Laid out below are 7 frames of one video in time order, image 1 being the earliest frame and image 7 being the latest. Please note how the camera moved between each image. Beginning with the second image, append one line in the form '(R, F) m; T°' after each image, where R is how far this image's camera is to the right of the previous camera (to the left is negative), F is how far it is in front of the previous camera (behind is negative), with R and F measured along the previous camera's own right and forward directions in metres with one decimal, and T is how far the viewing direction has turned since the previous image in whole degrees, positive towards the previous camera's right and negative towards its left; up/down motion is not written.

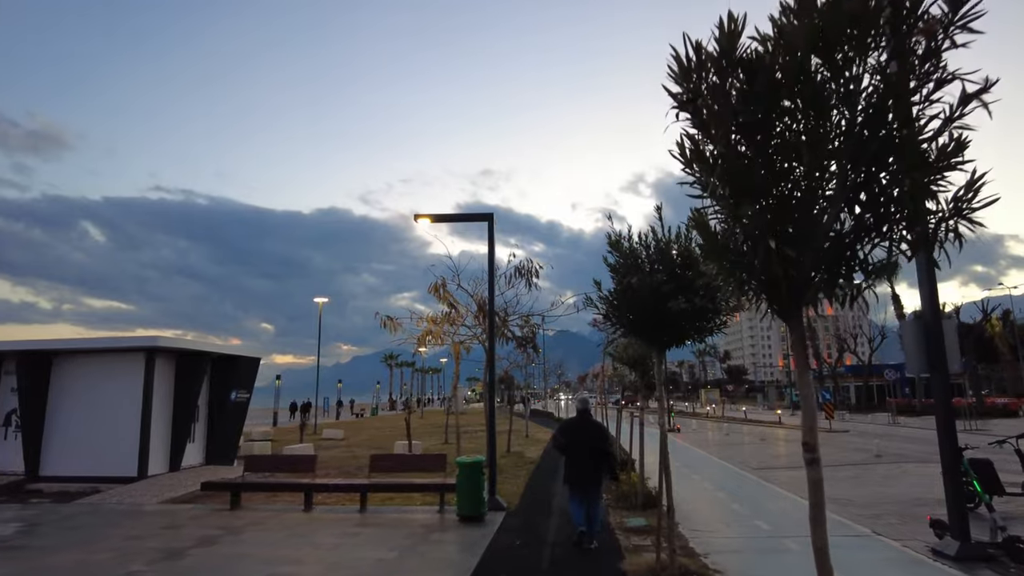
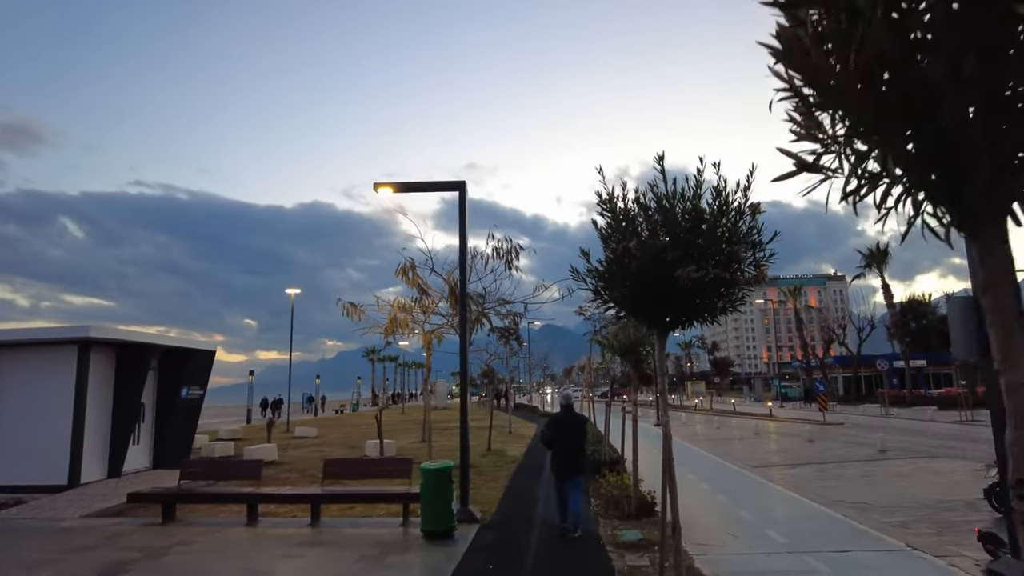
(+0.2, +1.4) m; +1°
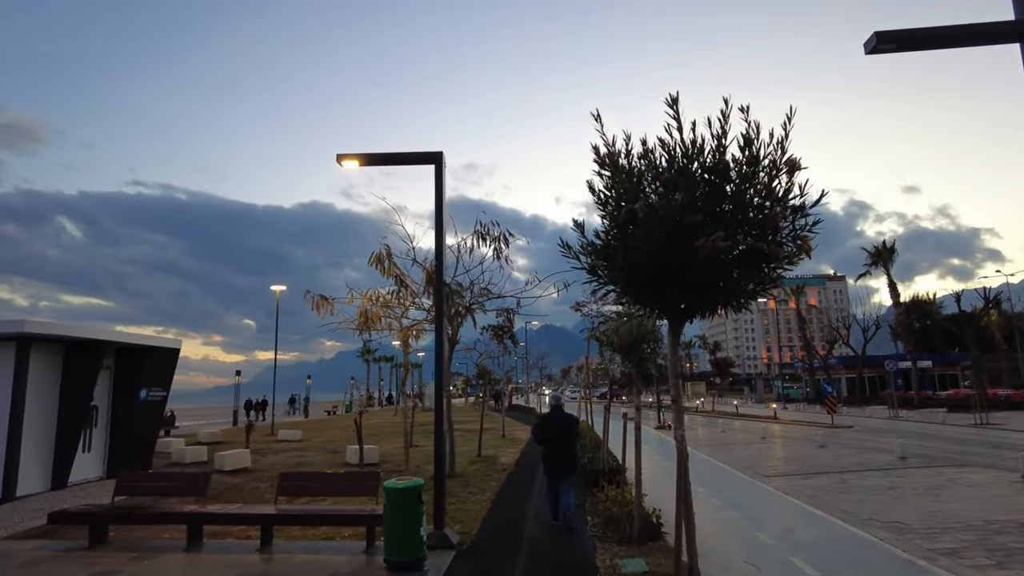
(+0.2, +1.3) m; 0°
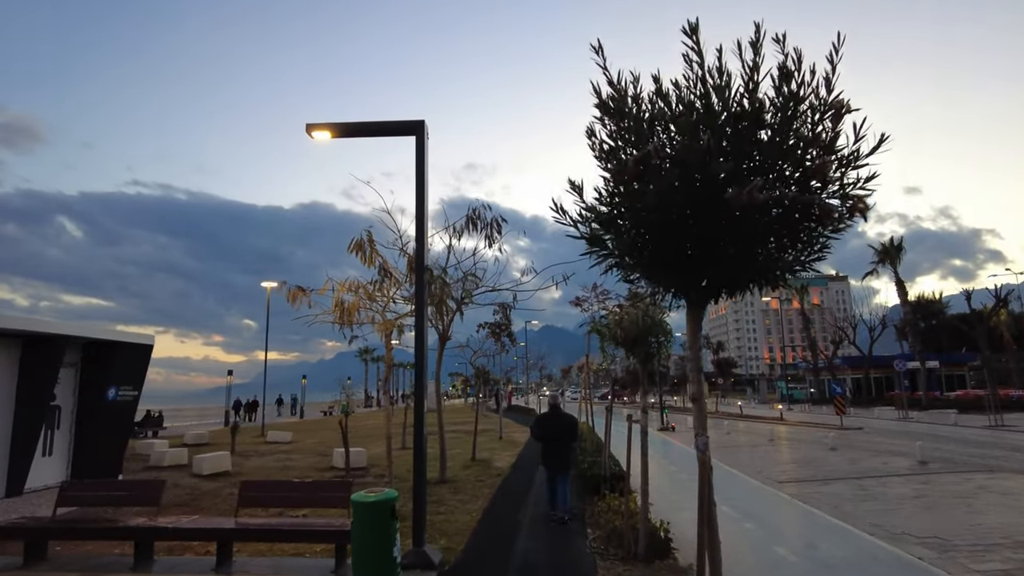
(+0.1, +1.0) m; 0°
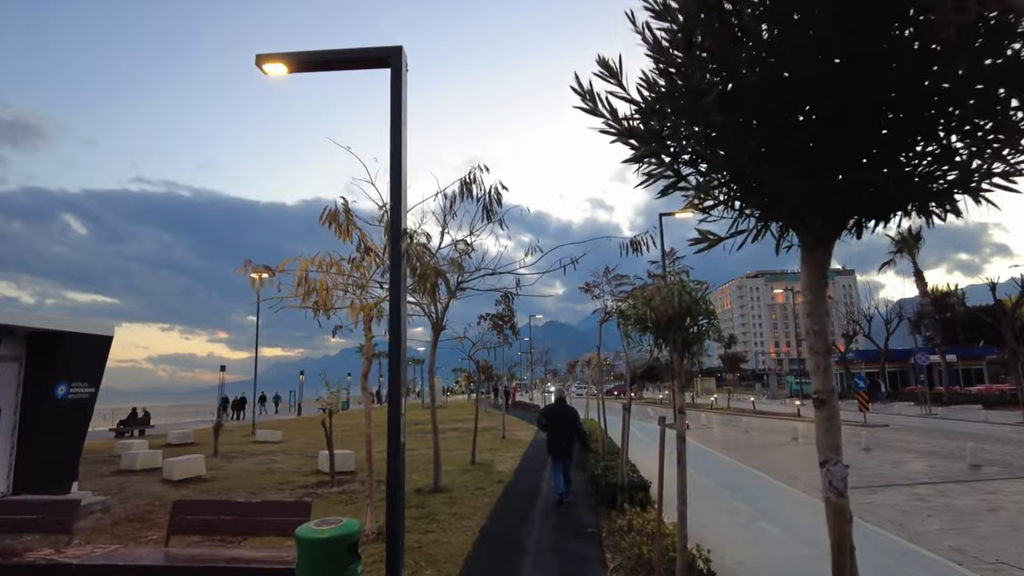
(0.0, +1.6) m; 0°
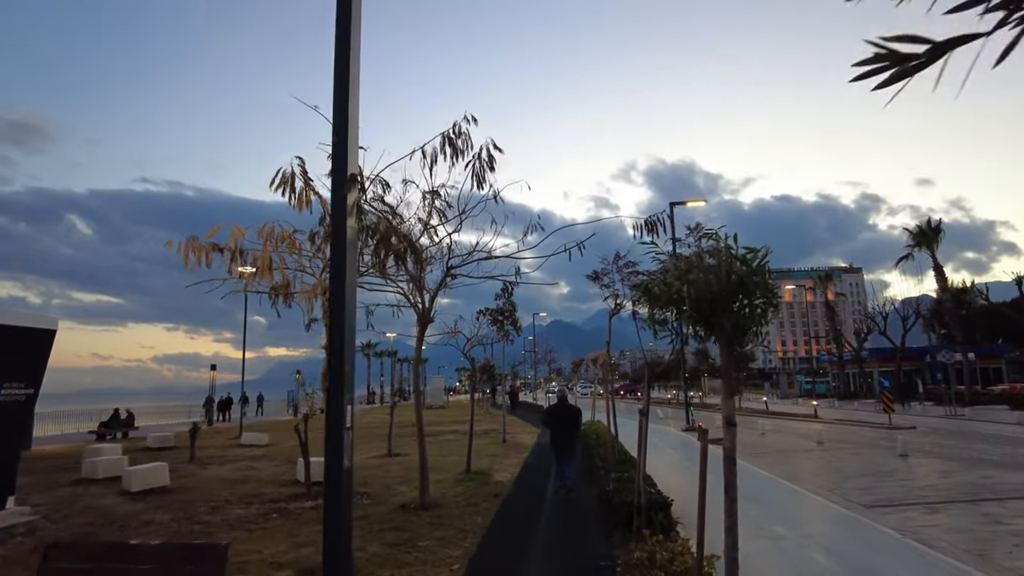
(+0.1, +1.6) m; 0°
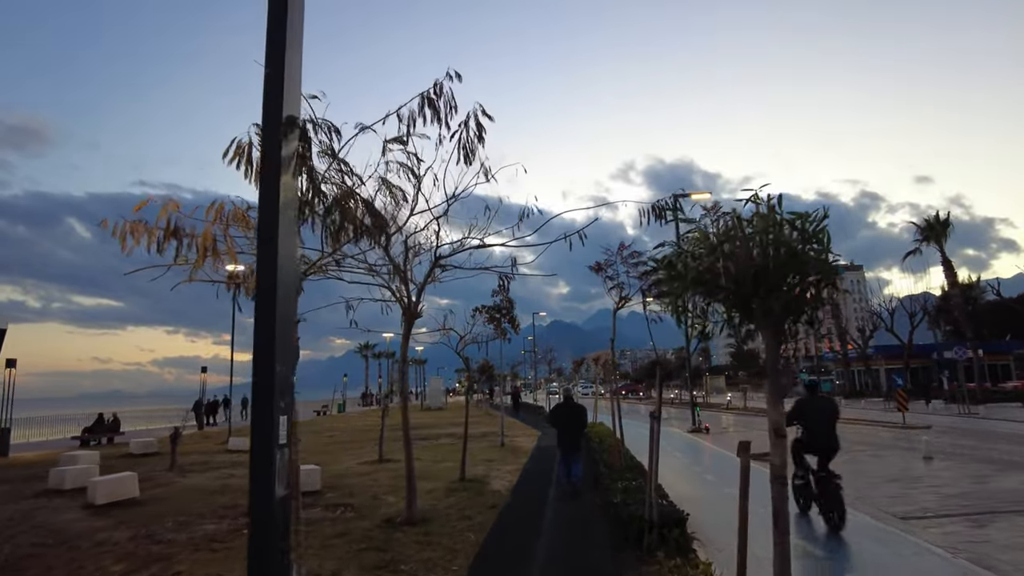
(+0.1, +1.0) m; 0°
